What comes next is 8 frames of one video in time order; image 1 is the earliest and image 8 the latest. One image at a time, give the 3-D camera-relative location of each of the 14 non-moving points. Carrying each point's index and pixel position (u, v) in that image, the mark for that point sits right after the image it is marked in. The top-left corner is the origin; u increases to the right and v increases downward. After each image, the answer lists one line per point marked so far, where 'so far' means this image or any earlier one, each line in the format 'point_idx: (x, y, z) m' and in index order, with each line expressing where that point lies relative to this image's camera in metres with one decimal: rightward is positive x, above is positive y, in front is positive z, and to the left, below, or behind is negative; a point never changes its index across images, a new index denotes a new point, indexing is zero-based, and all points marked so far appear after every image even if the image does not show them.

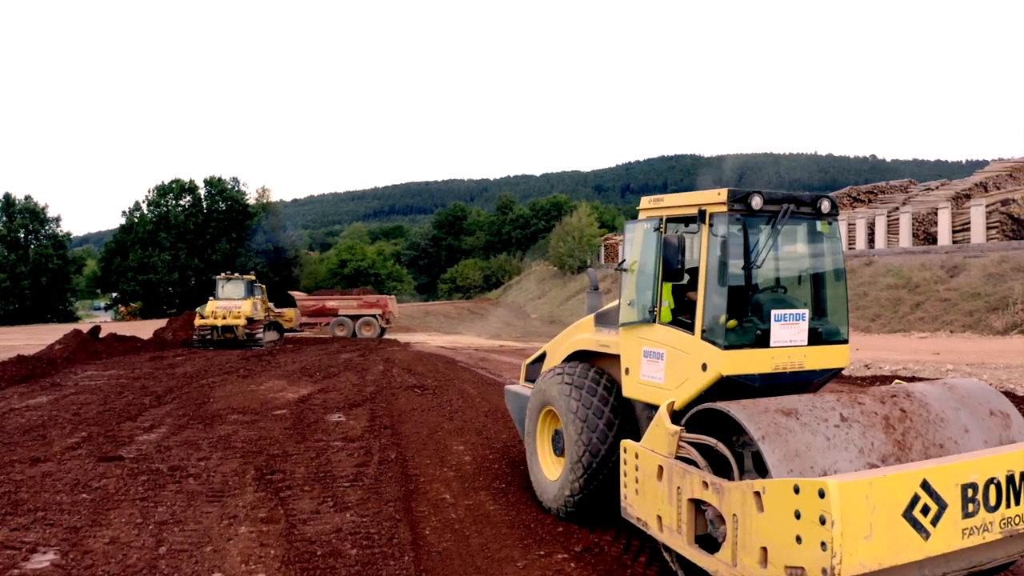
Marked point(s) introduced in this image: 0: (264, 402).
0: (-3.7, -1.7, +11.9) m
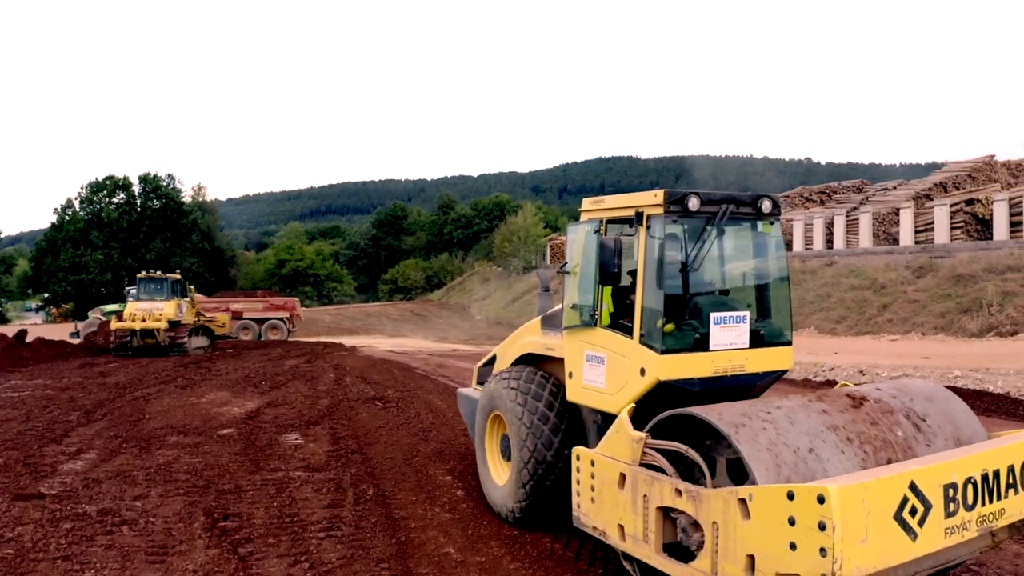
0: (-4.0, -1.7, +10.4) m
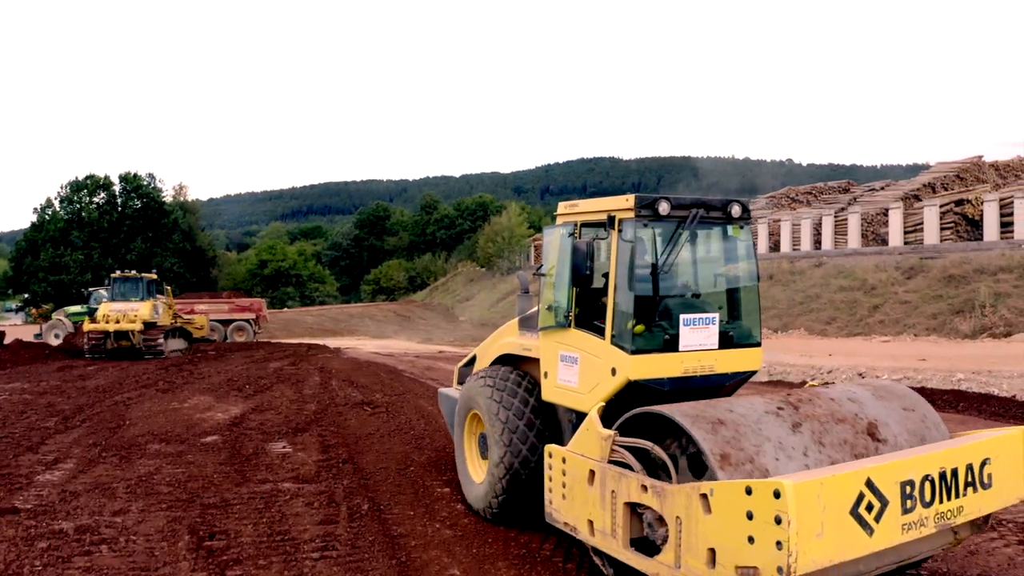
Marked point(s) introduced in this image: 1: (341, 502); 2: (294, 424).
0: (-4.0, -1.7, +10.0) m
1: (-1.4, -1.7, +6.5) m
2: (-2.7, -1.7, +9.9) m
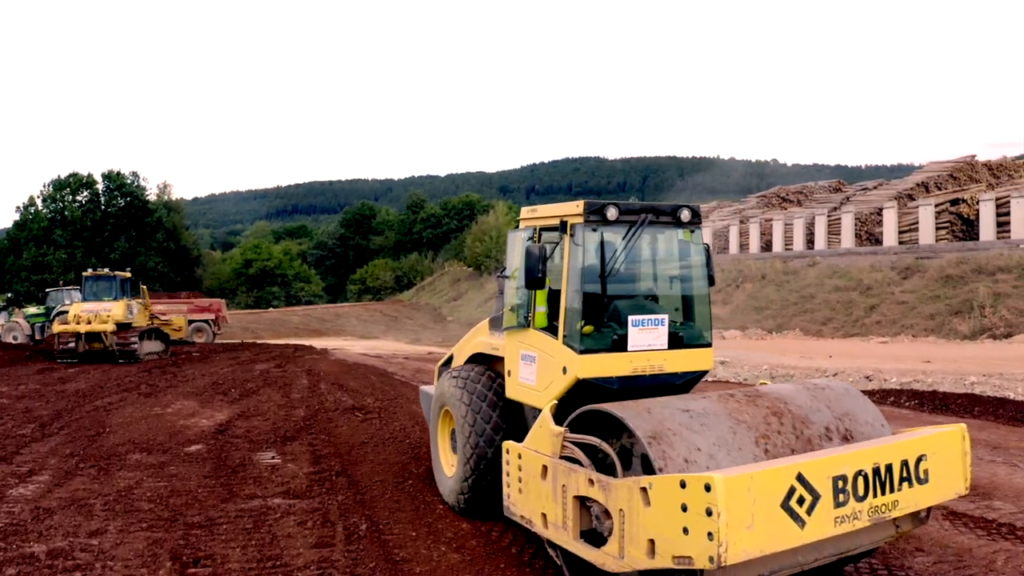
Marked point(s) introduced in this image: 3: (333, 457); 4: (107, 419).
0: (-4.0, -1.7, +9.4) m
1: (-1.3, -1.7, +6.0) m
2: (-2.7, -1.7, +9.4) m
3: (-1.8, -1.7, +8.0) m
4: (-5.5, -1.8, +10.9) m
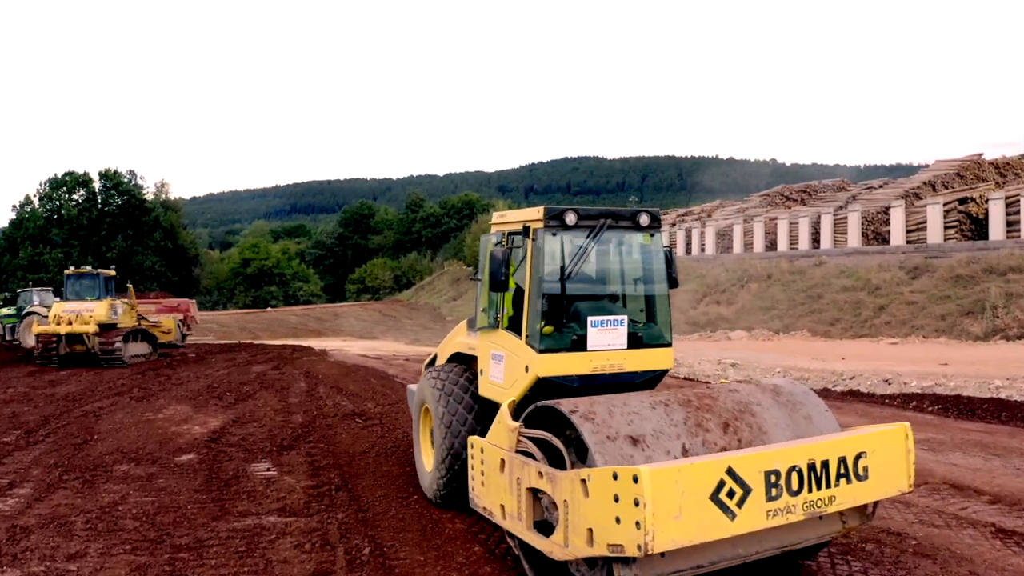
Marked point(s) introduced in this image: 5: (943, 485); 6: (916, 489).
0: (-3.9, -1.7, +8.9) m
1: (-1.2, -1.7, +5.5) m
2: (-2.6, -1.7, +8.9) m
3: (-1.7, -1.7, +7.5) m
4: (-5.4, -1.8, +10.4) m
5: (+3.9, -1.8, +7.3) m
6: (+3.6, -1.8, +7.2) m
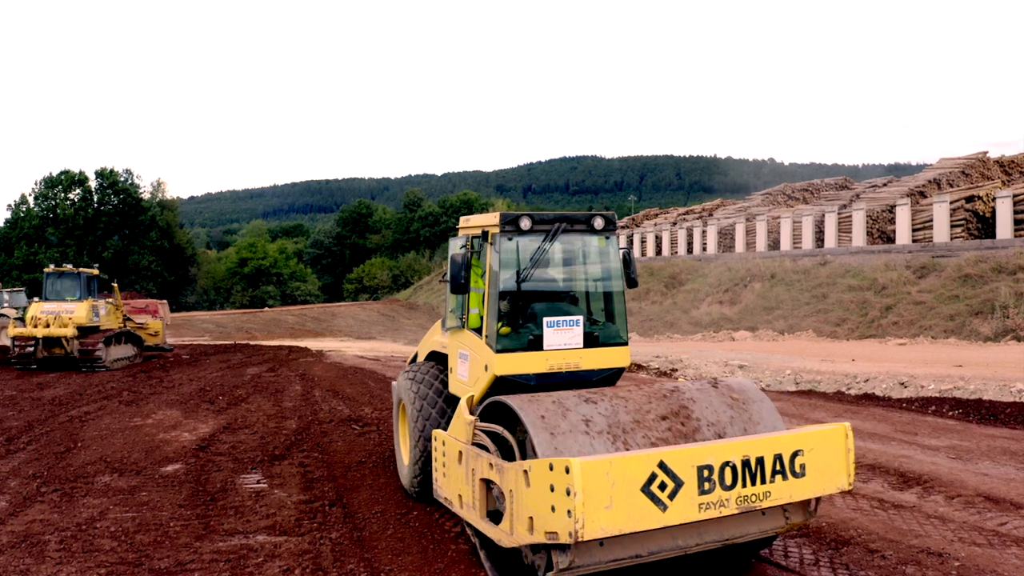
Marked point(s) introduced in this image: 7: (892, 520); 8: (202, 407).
0: (-3.8, -1.7, +8.5) m
1: (-1.1, -1.8, +5.1) m
2: (-2.5, -1.7, +8.5) m
3: (-1.6, -1.7, +7.1) m
4: (-5.4, -1.8, +10.0) m
5: (+4.0, -1.8, +6.9) m
6: (+3.7, -1.8, +6.8) m
7: (+3.0, -1.8, +6.4) m
8: (-4.5, -1.7, +11.7) m
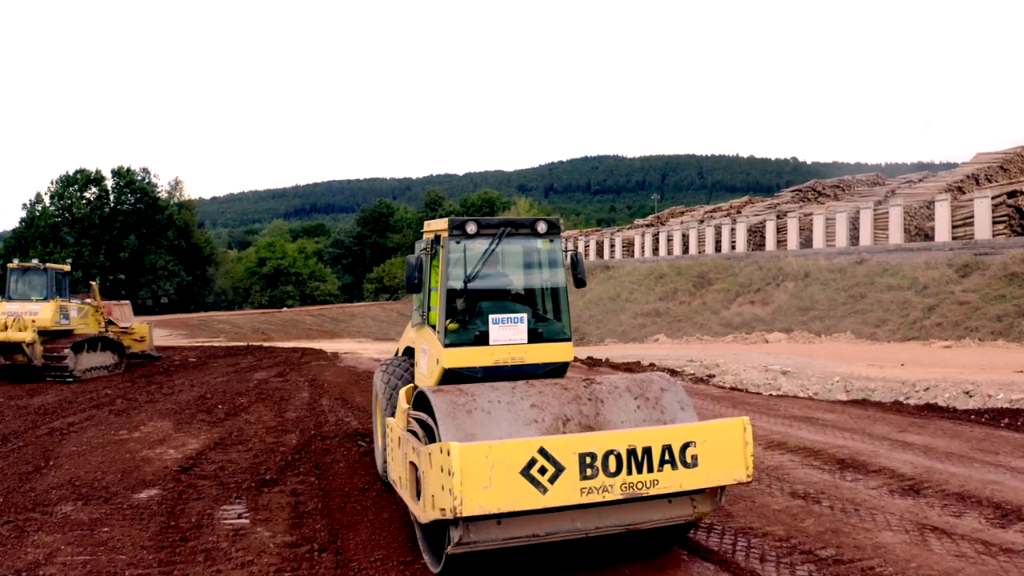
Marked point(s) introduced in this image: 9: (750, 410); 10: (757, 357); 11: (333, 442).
0: (-3.6, -1.7, +7.5) m
1: (-1.0, -1.7, +4.0) m
2: (-2.3, -1.7, +7.4) m
3: (-1.4, -1.7, +6.0) m
4: (-5.1, -1.8, +9.0) m
5: (+4.2, -1.8, +5.7) m
6: (+3.9, -1.8, +5.6) m
7: (+3.2, -1.8, +5.2) m
8: (-4.2, -1.7, +10.7) m
9: (+3.3, -1.7, +11.2) m
10: (+5.8, -1.6, +19.1) m
11: (-2.0, -1.7, +9.0) m
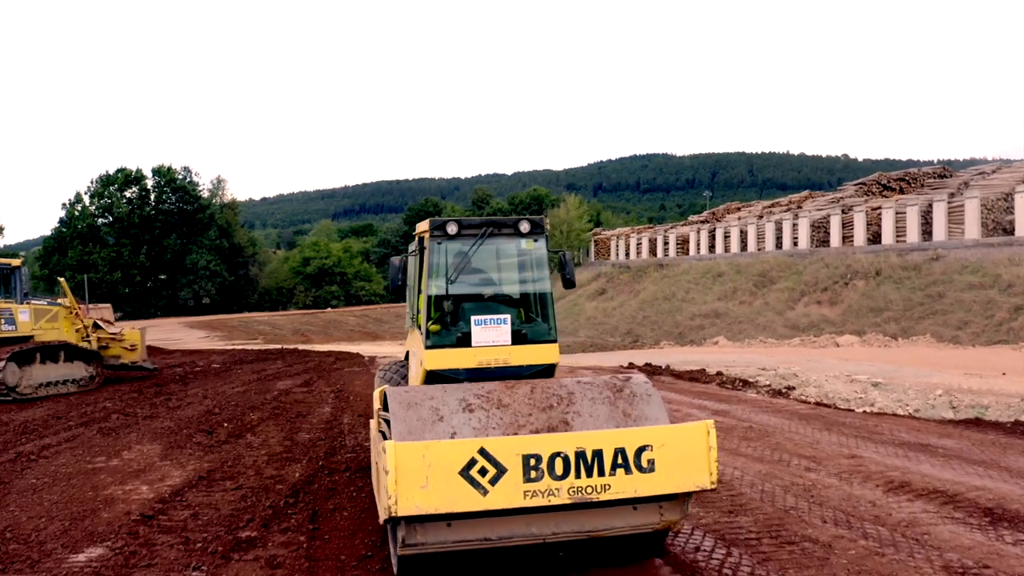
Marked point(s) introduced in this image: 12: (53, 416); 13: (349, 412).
0: (-3.2, -1.7, +6.0) m
1: (-0.8, -1.7, +2.4) m
2: (-1.9, -1.7, +5.8) m
3: (-1.1, -1.7, +4.4) m
4: (-4.6, -1.8, +7.6) m
5: (+4.4, -1.8, +3.7) m
6: (+4.1, -1.8, +3.7) m
7: (+3.4, -1.8, +3.3) m
8: (-3.7, -1.7, +9.3) m
9: (+3.9, -1.7, +9.3) m
10: (+6.8, -1.6, +17.1) m
11: (-1.5, -1.7, +7.4) m
12: (-6.2, -1.8, +11.0) m
13: (-2.4, -1.8, +11.9) m
